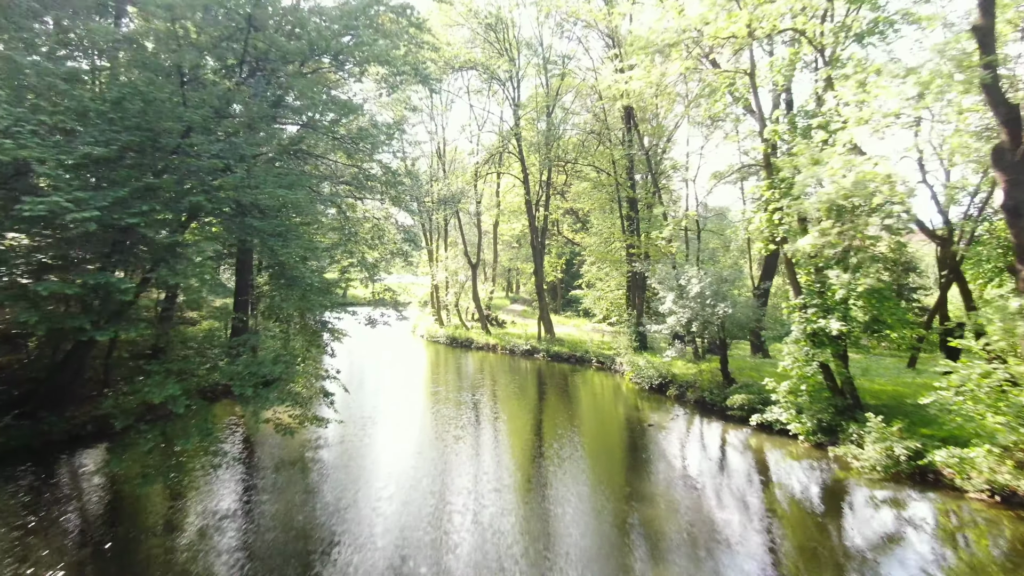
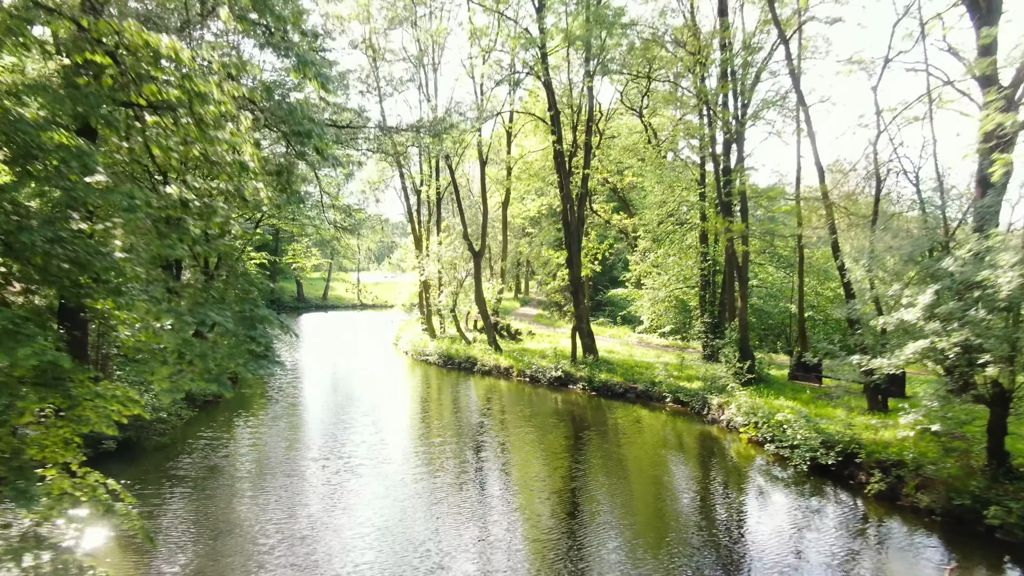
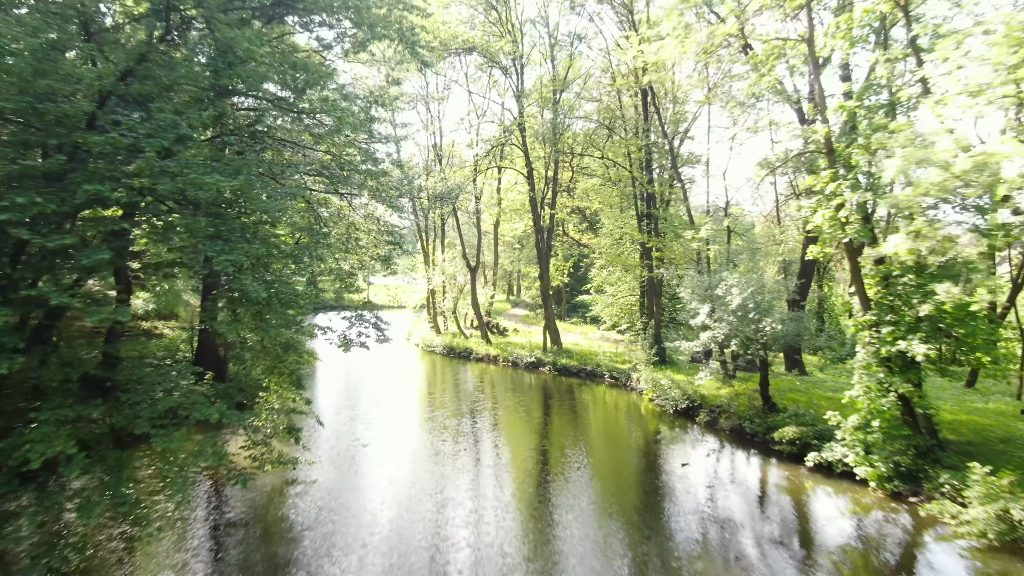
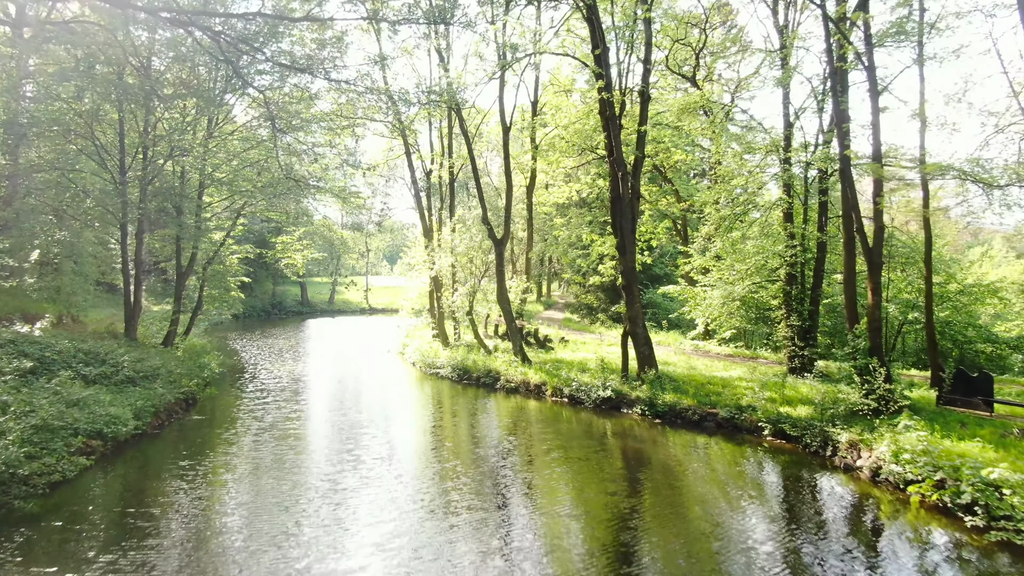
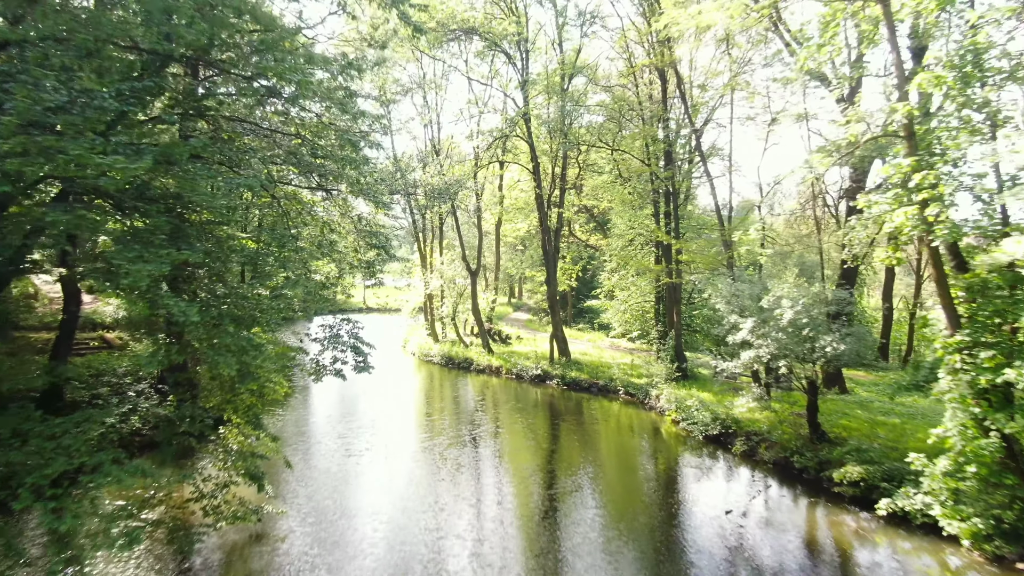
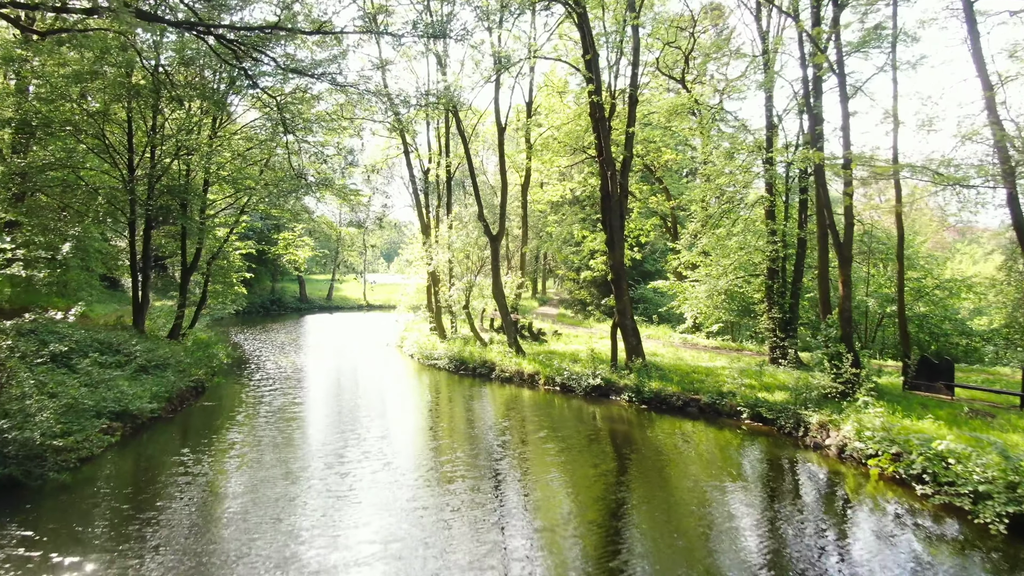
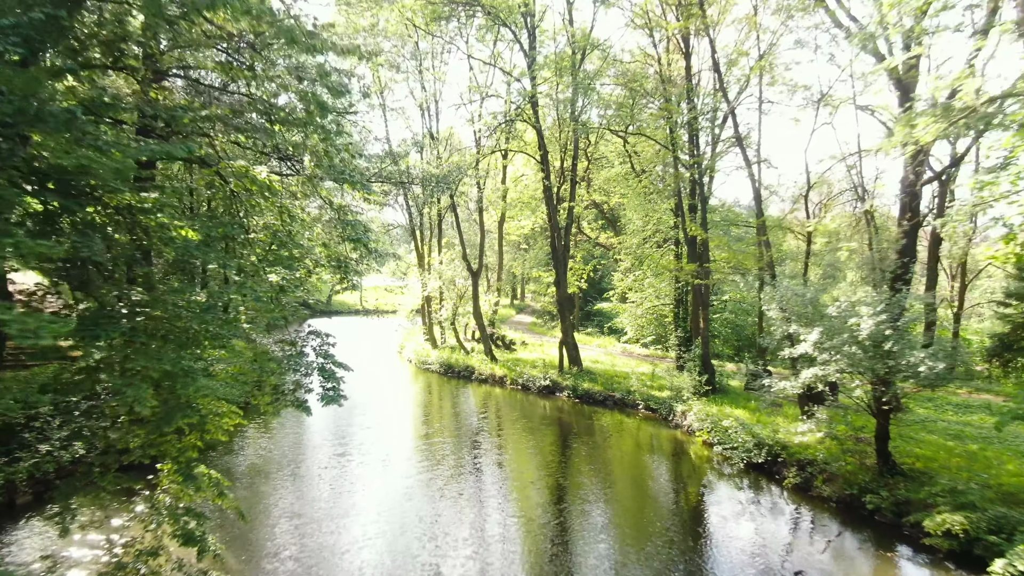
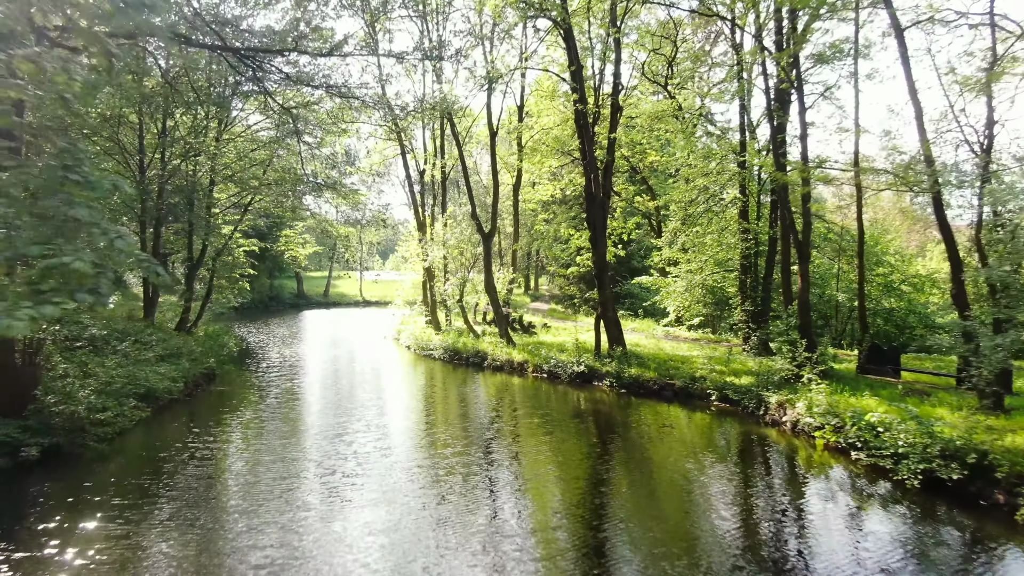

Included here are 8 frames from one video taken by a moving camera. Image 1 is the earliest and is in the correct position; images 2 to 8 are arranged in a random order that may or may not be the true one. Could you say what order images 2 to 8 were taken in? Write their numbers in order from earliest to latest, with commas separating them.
3, 5, 7, 2, 8, 6, 4
